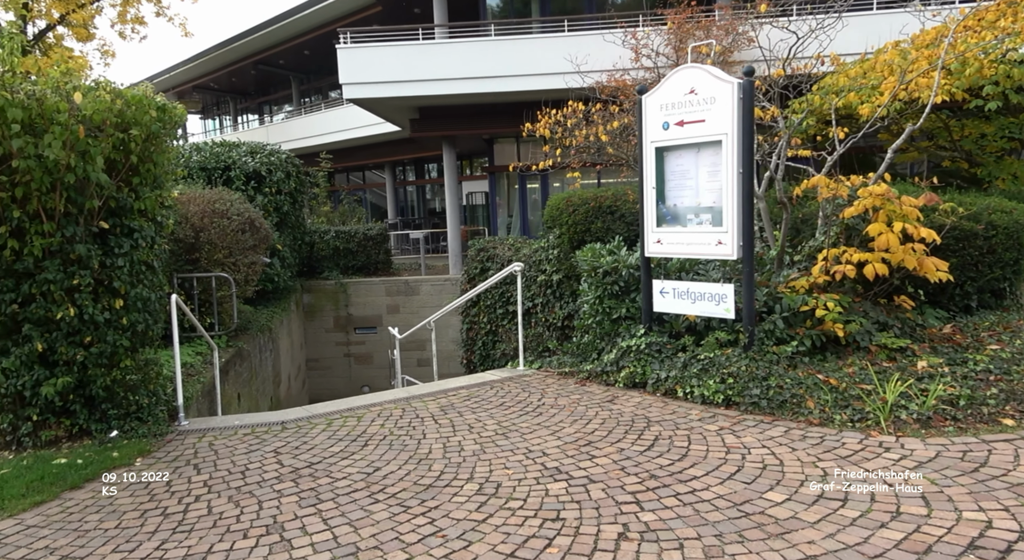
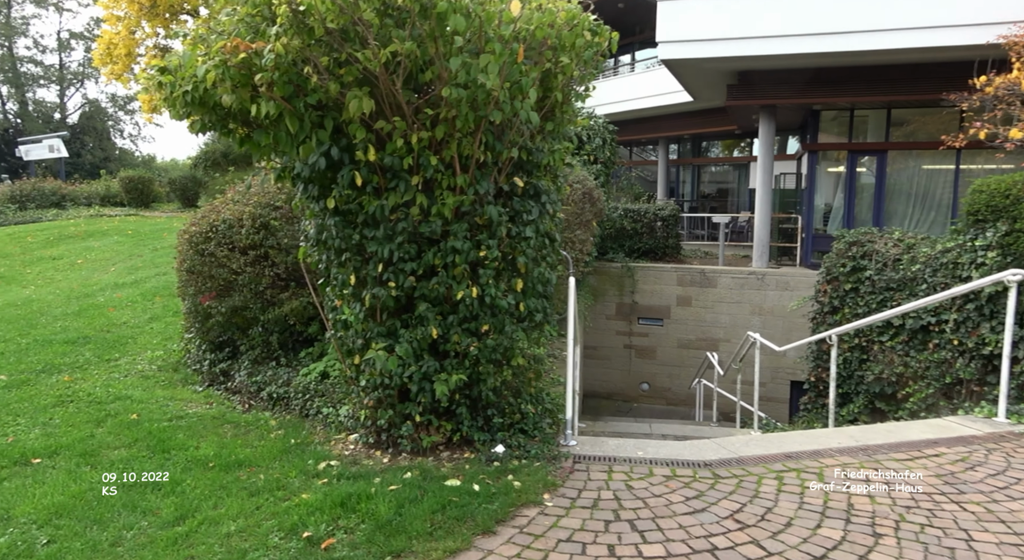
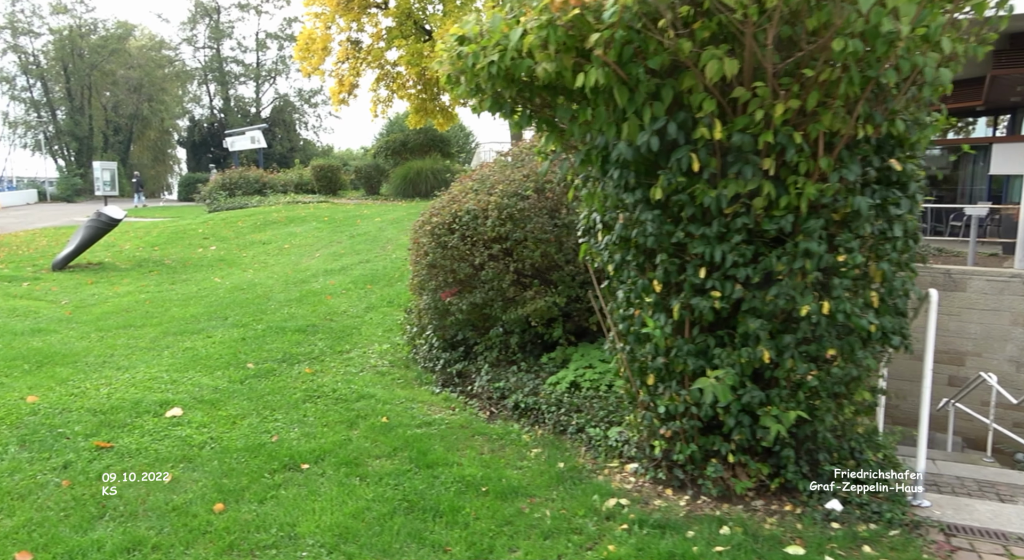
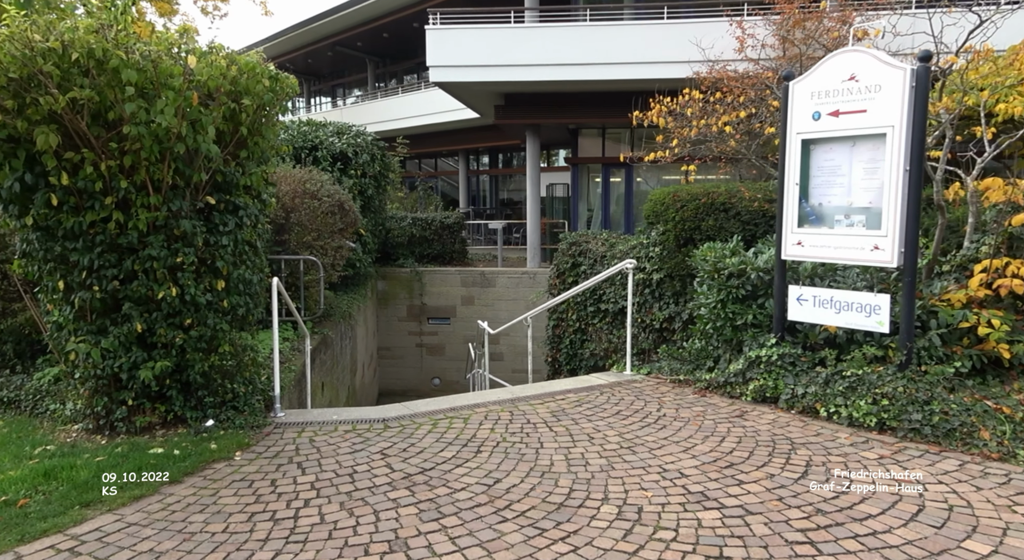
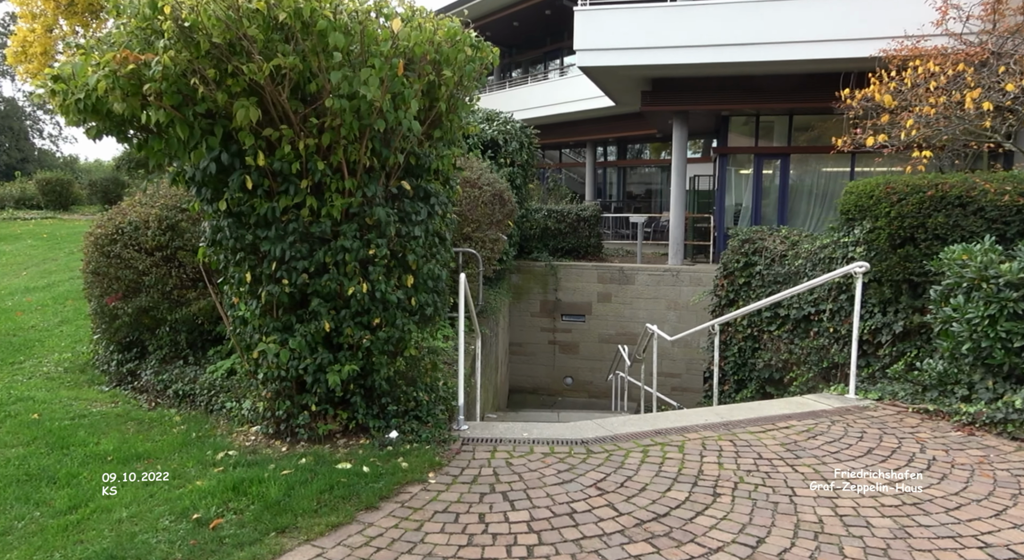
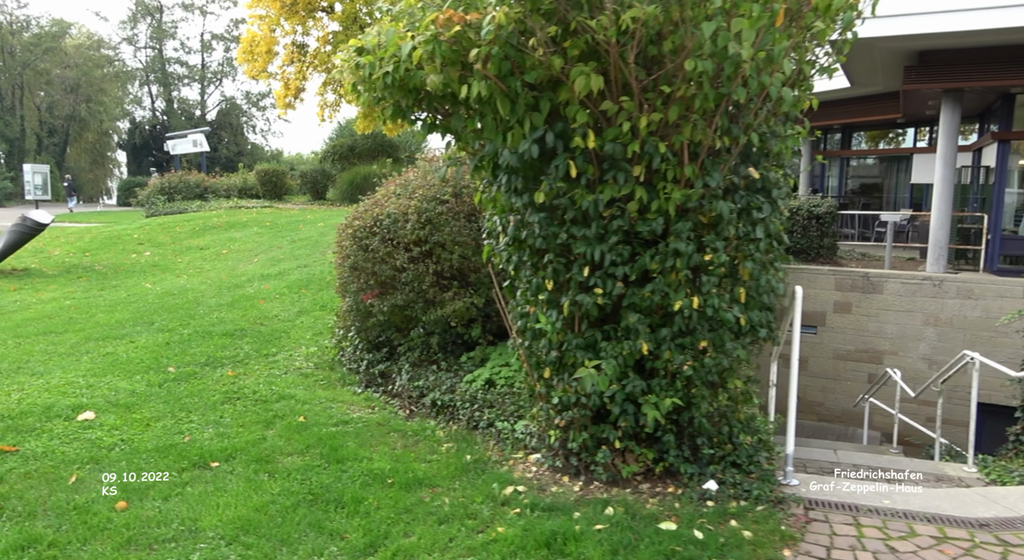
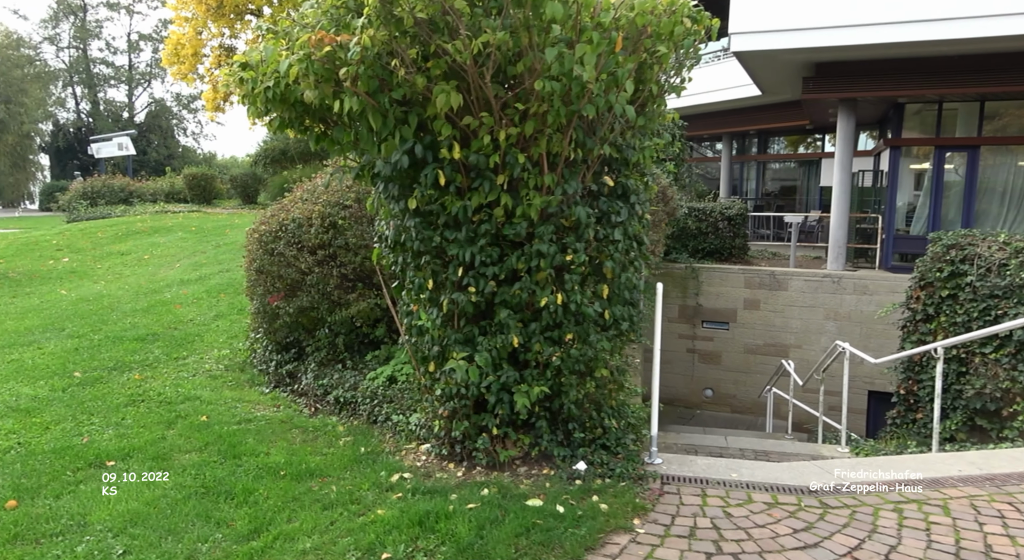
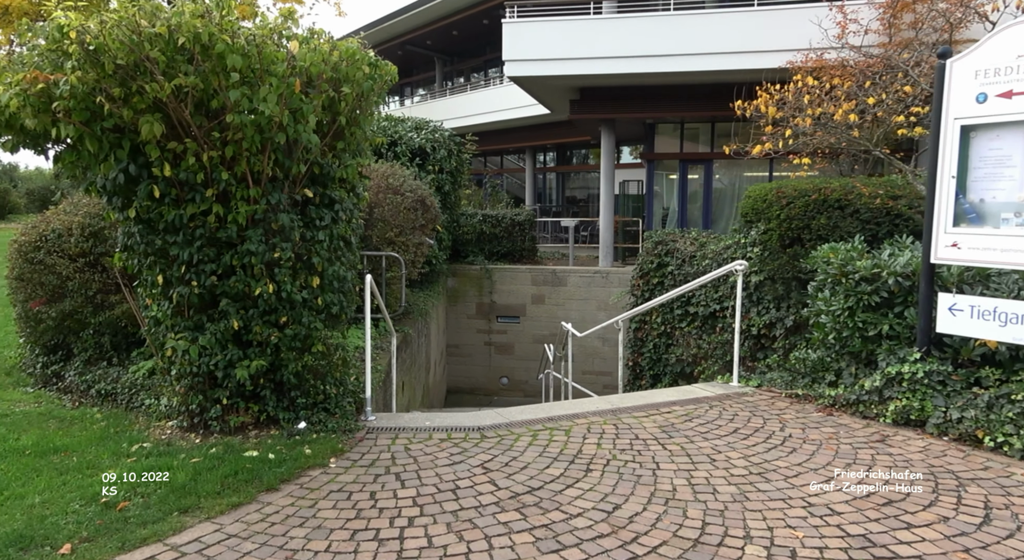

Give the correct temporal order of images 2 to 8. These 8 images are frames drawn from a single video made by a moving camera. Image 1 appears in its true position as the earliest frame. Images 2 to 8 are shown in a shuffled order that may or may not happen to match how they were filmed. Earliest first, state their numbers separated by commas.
4, 8, 5, 2, 7, 6, 3
